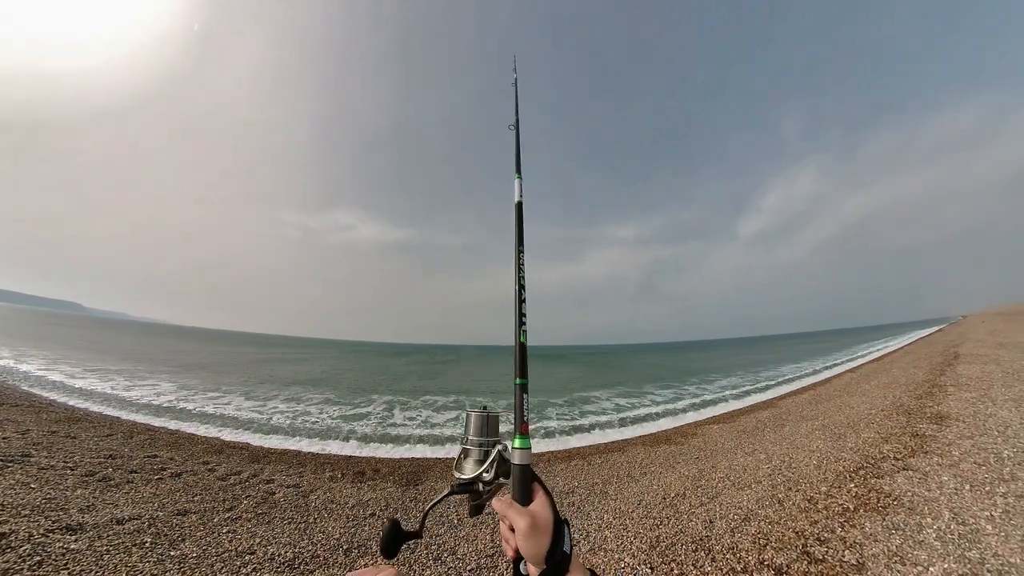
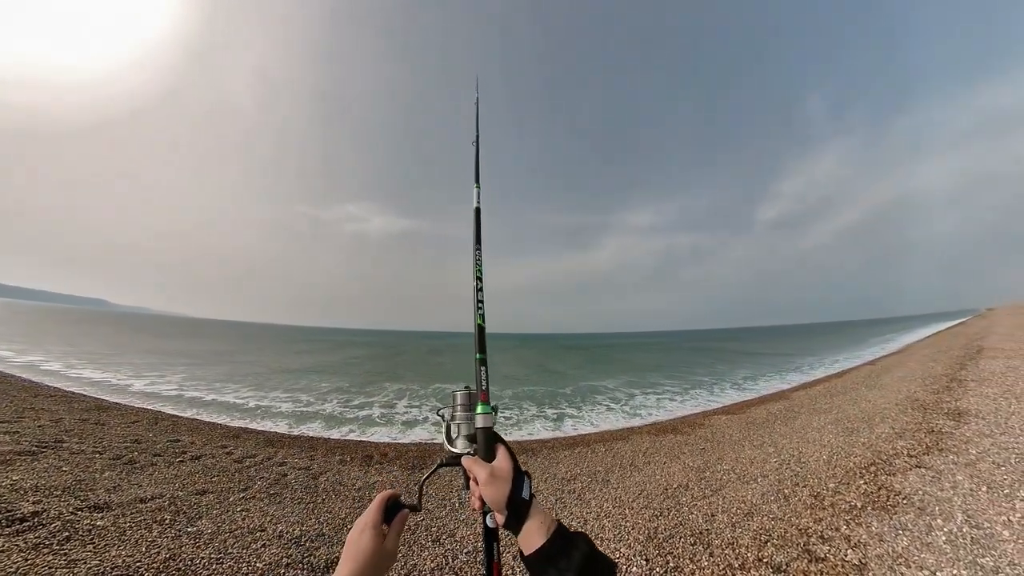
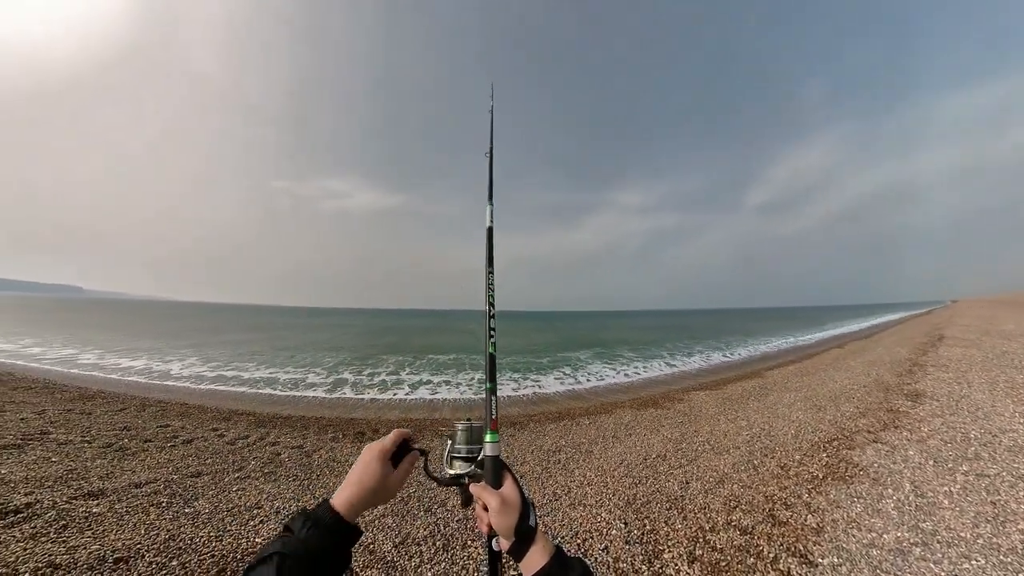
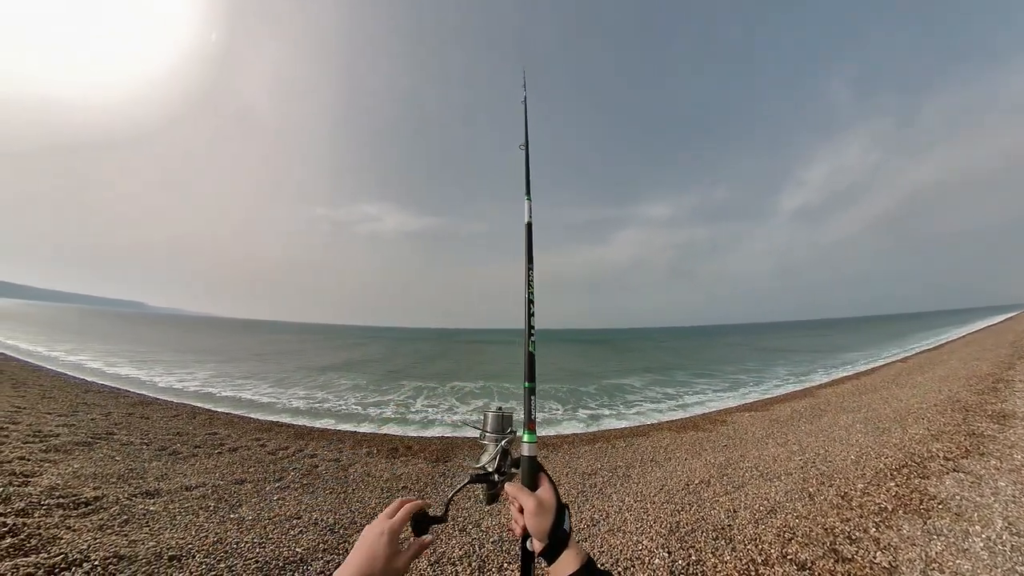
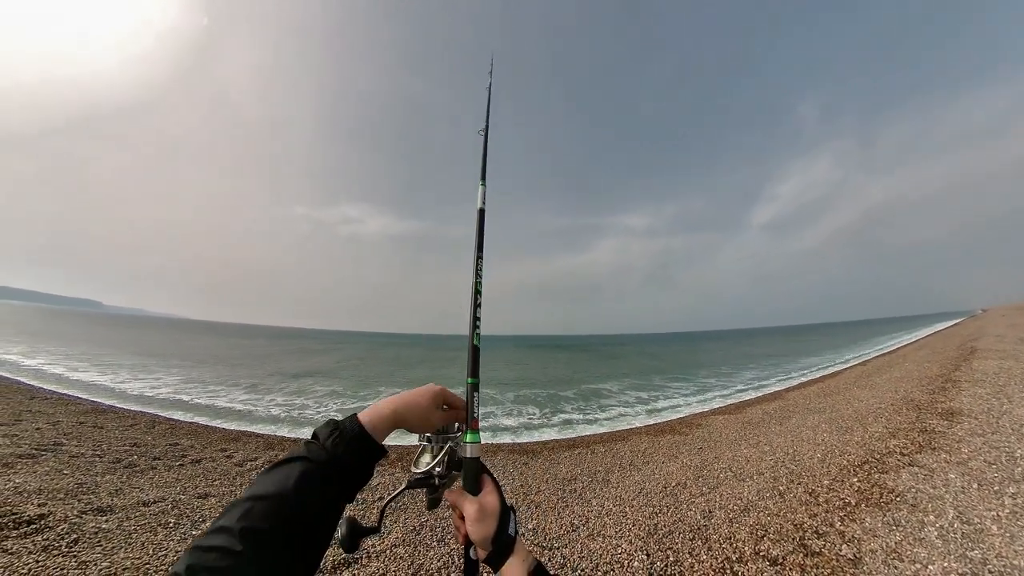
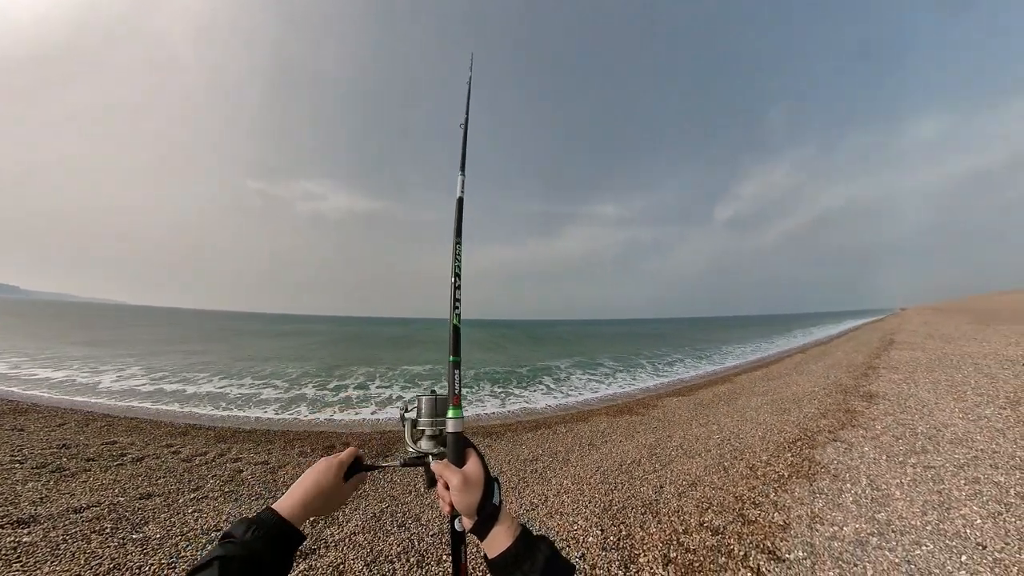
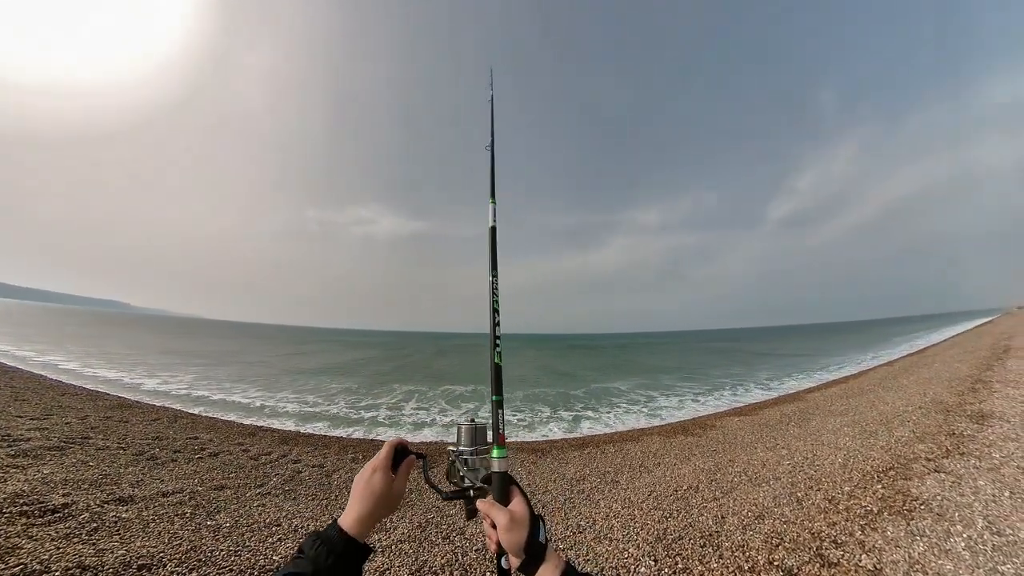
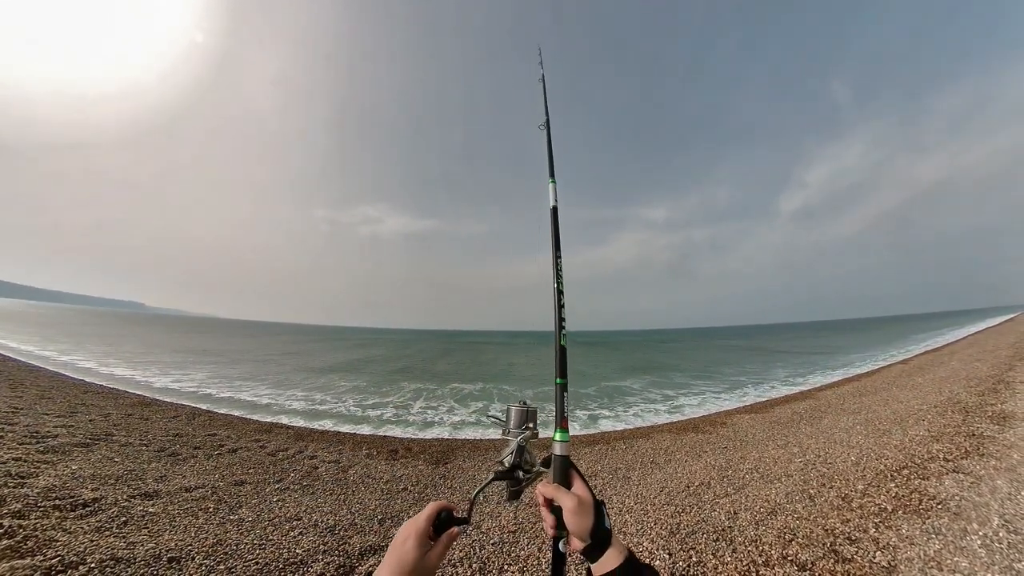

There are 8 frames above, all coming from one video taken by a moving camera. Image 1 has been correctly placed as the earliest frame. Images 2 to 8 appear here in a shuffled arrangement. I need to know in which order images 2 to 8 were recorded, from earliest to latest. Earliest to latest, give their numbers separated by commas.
5, 4, 8, 7, 2, 6, 3
